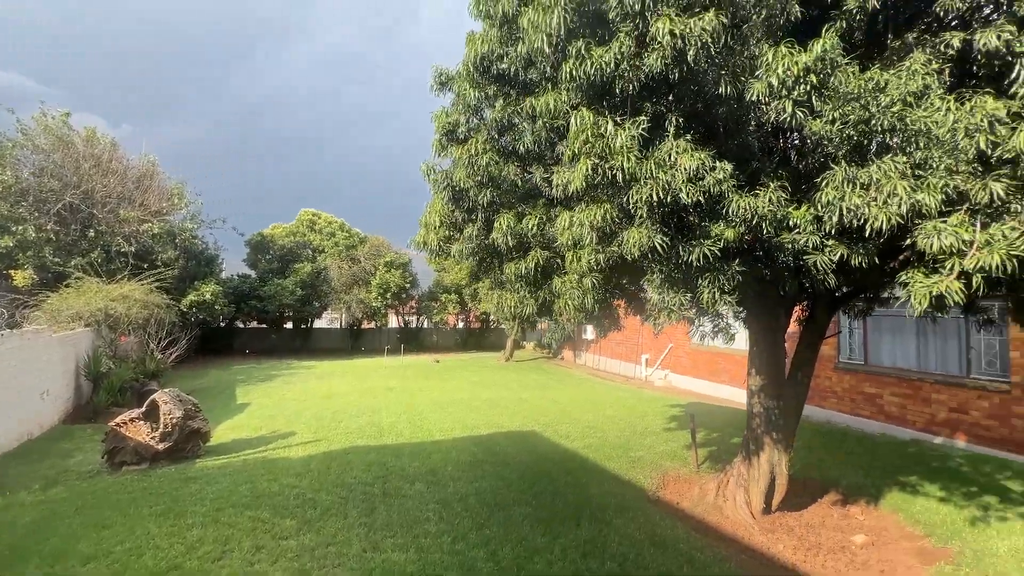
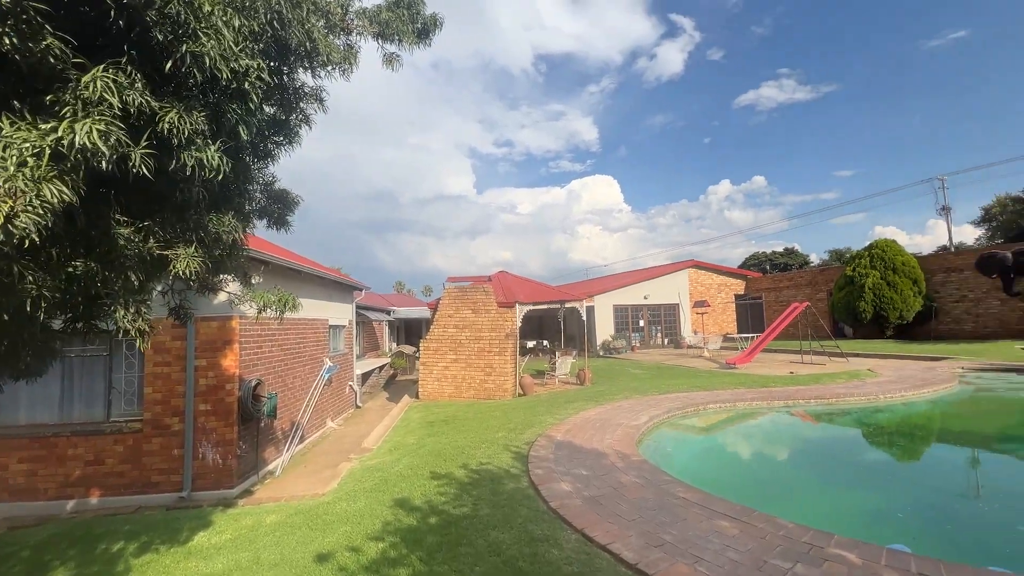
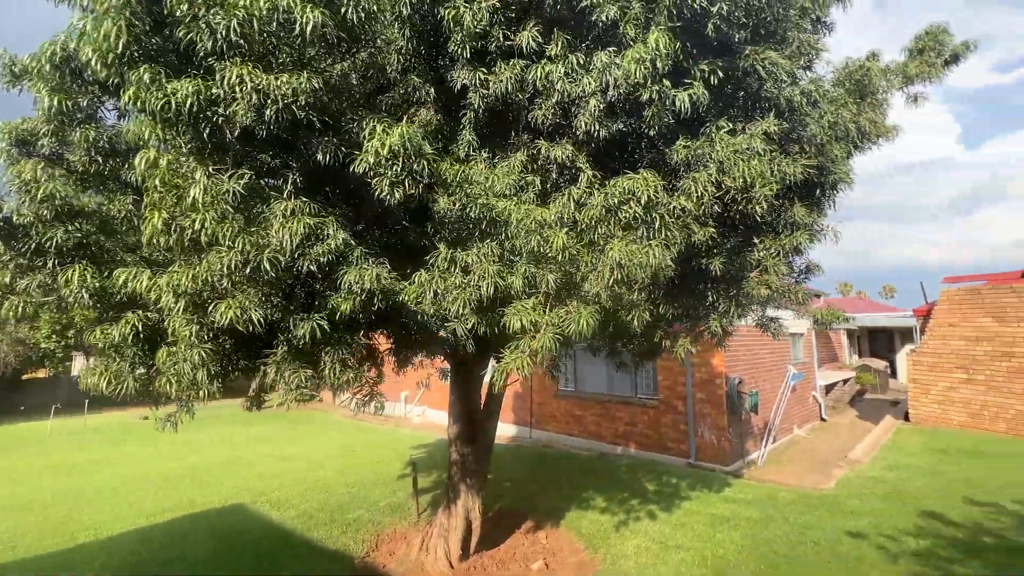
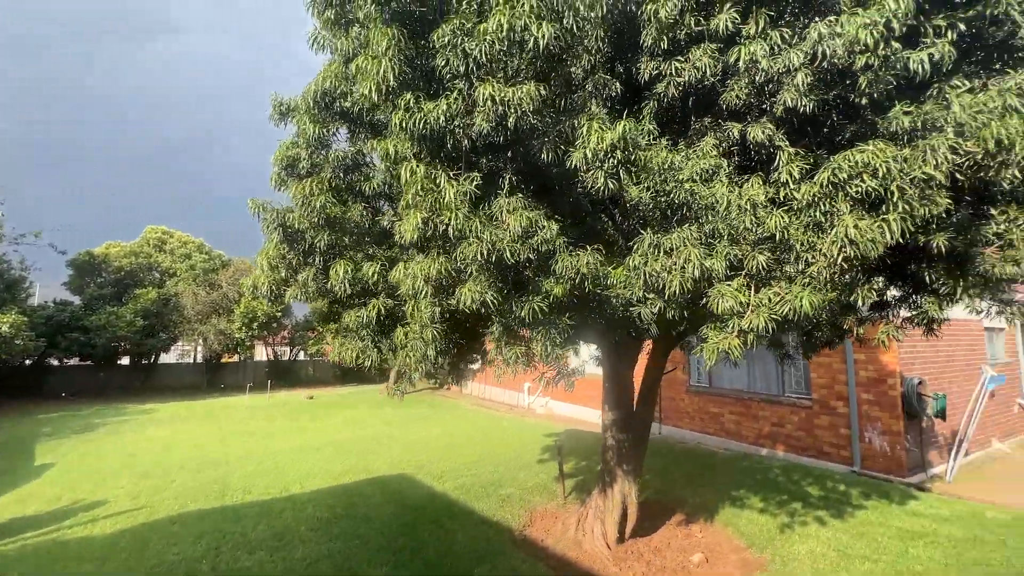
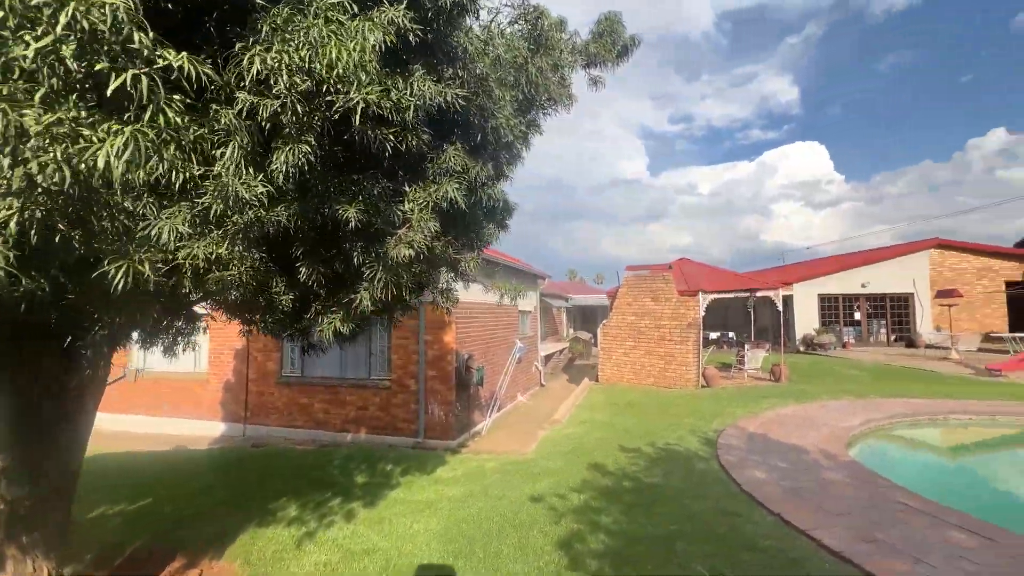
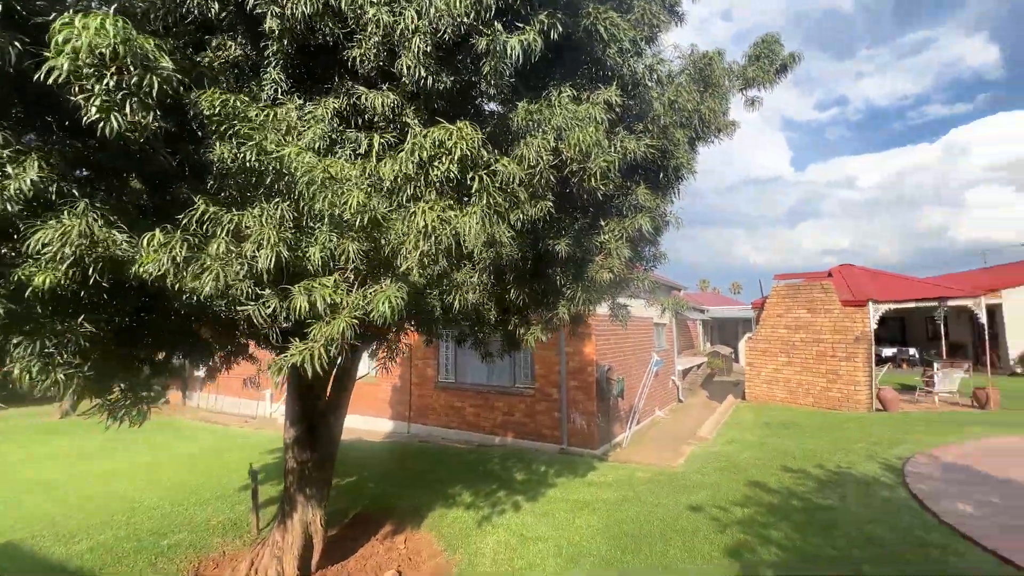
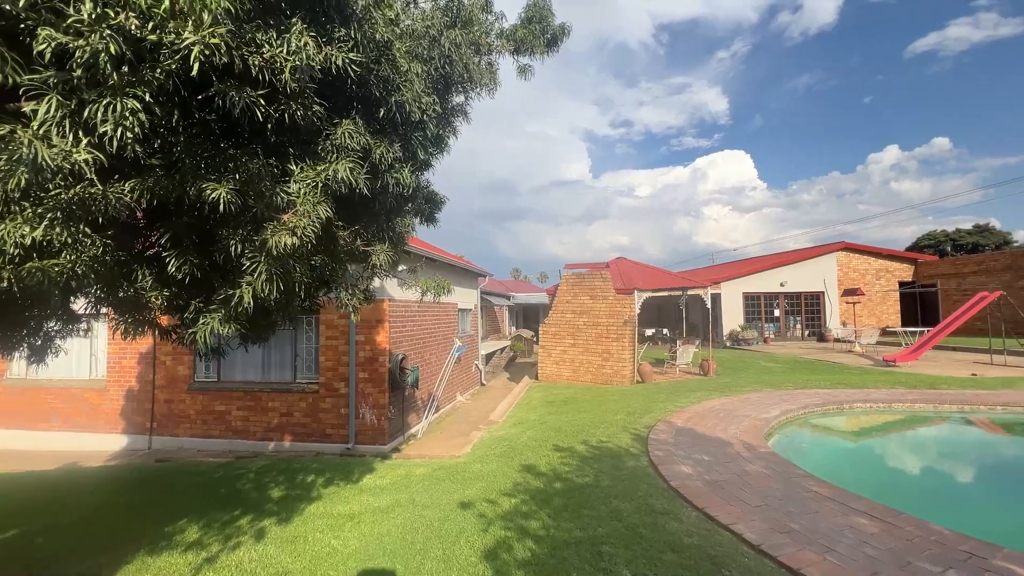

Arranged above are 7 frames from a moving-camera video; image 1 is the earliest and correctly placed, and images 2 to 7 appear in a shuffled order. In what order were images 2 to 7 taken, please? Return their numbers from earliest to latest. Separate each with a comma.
4, 3, 6, 5, 7, 2
